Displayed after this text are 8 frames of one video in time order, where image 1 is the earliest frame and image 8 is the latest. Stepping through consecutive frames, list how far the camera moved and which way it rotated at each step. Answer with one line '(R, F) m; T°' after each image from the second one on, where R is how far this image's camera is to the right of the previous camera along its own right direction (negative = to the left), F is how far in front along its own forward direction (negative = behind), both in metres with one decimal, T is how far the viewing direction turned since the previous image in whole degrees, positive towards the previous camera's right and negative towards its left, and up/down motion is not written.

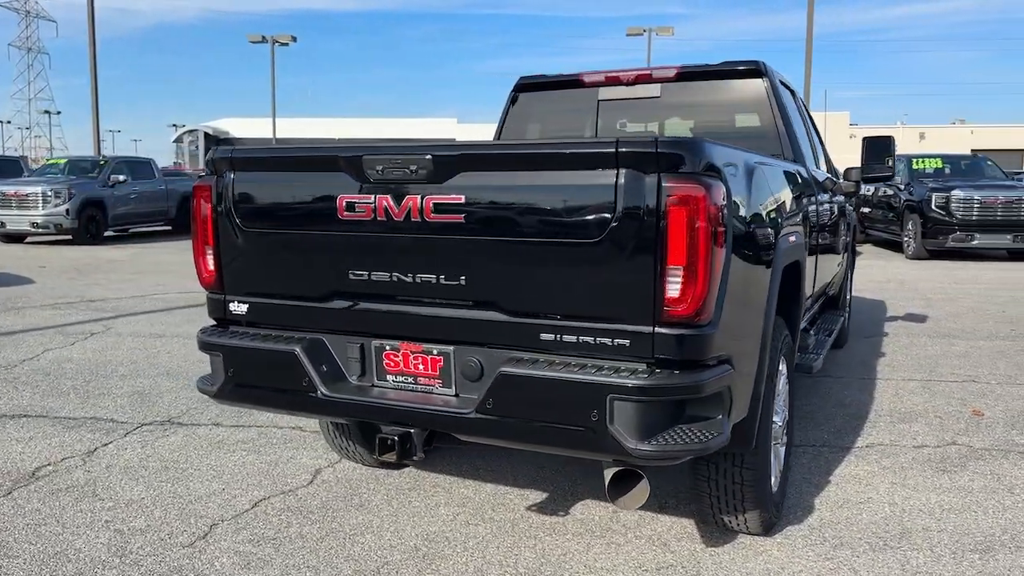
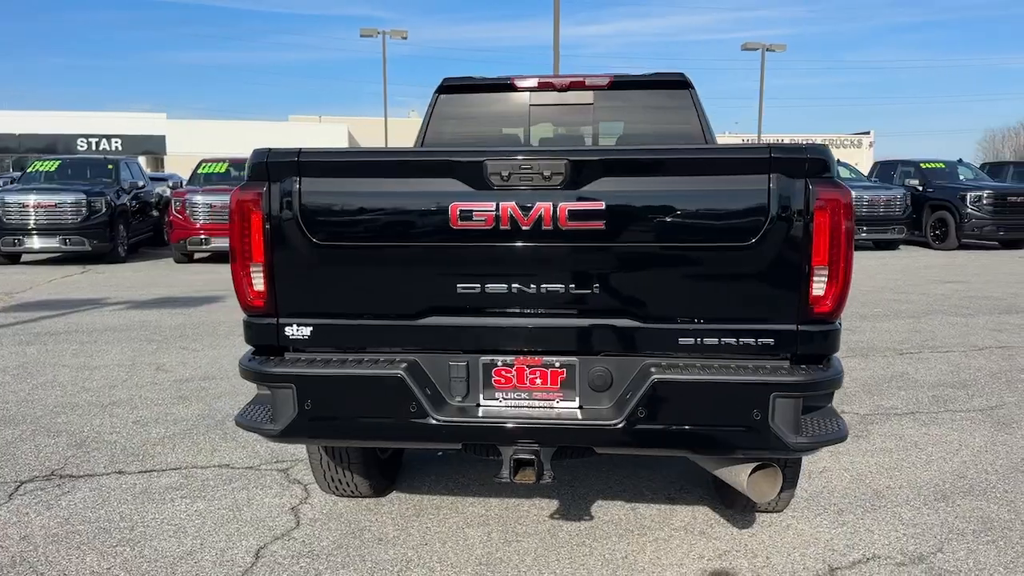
(-1.3, +0.3) m; +19°
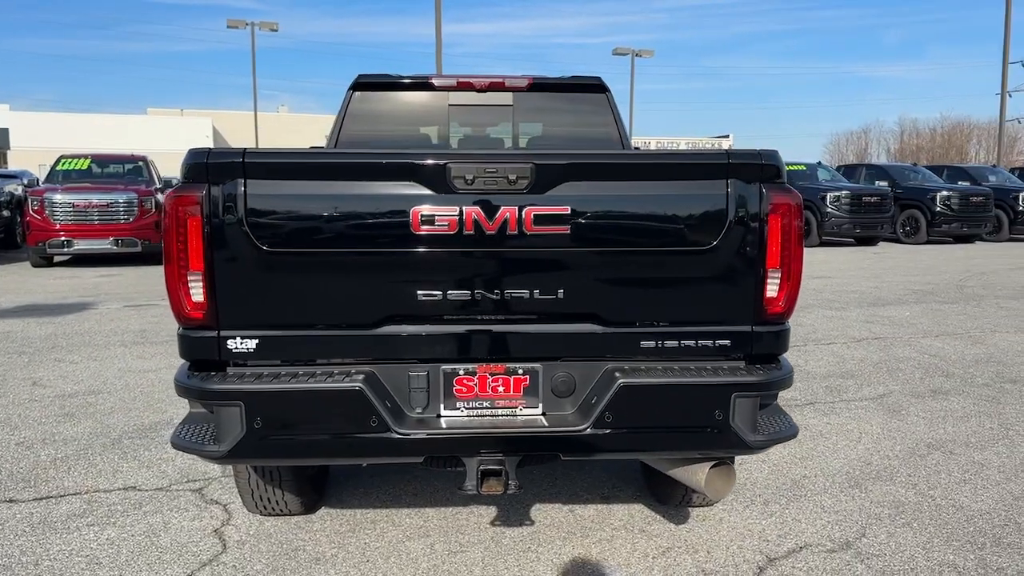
(-0.3, +0.1) m; +9°
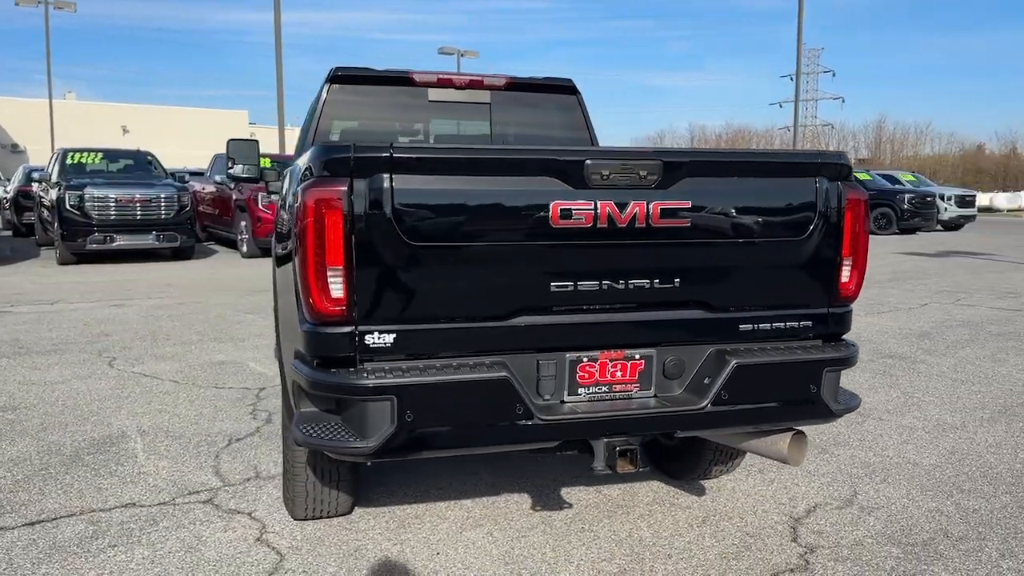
(-1.0, 0.0) m; +13°
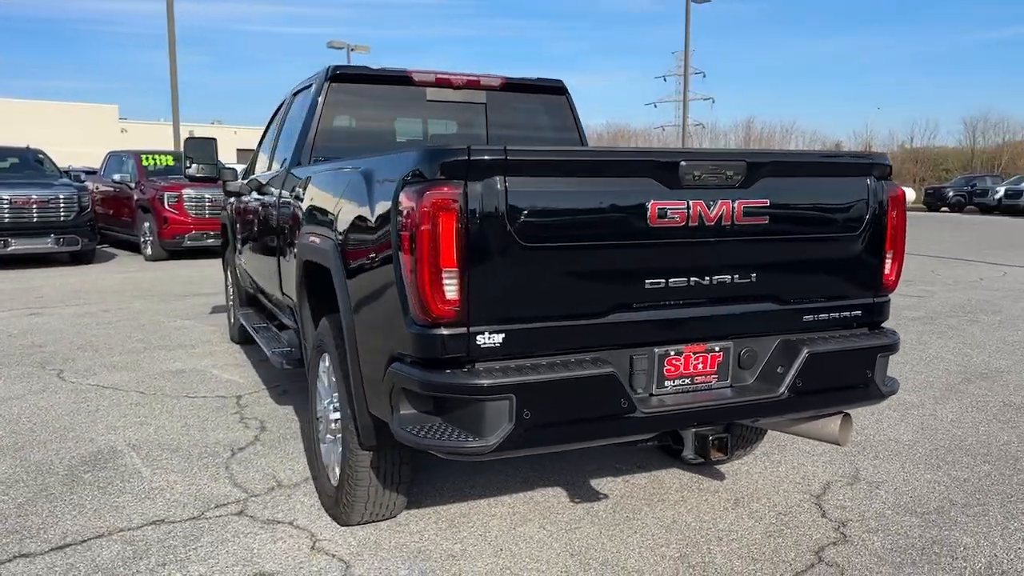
(-0.7, 0.0) m; +8°
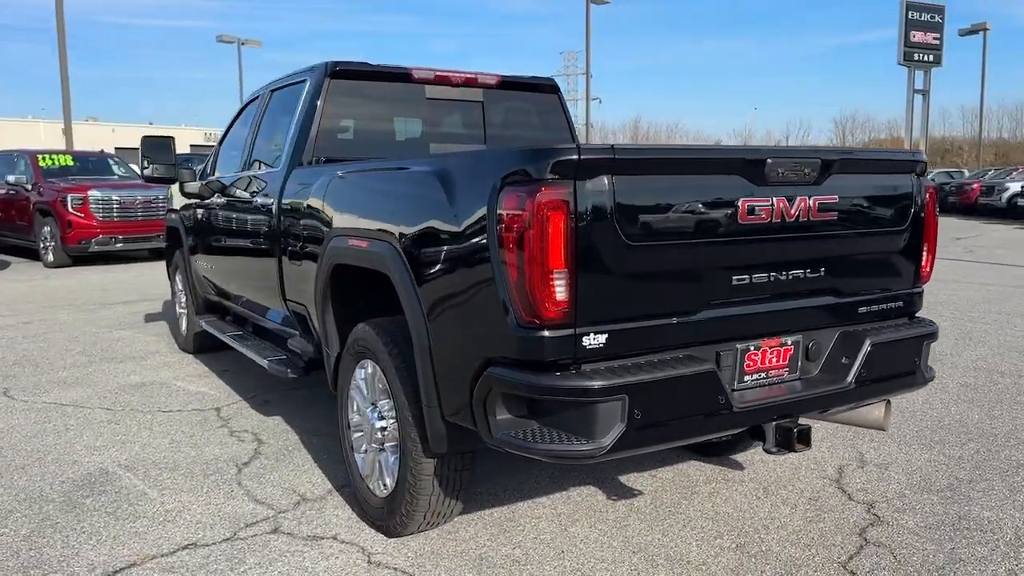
(-0.7, +0.1) m; +7°
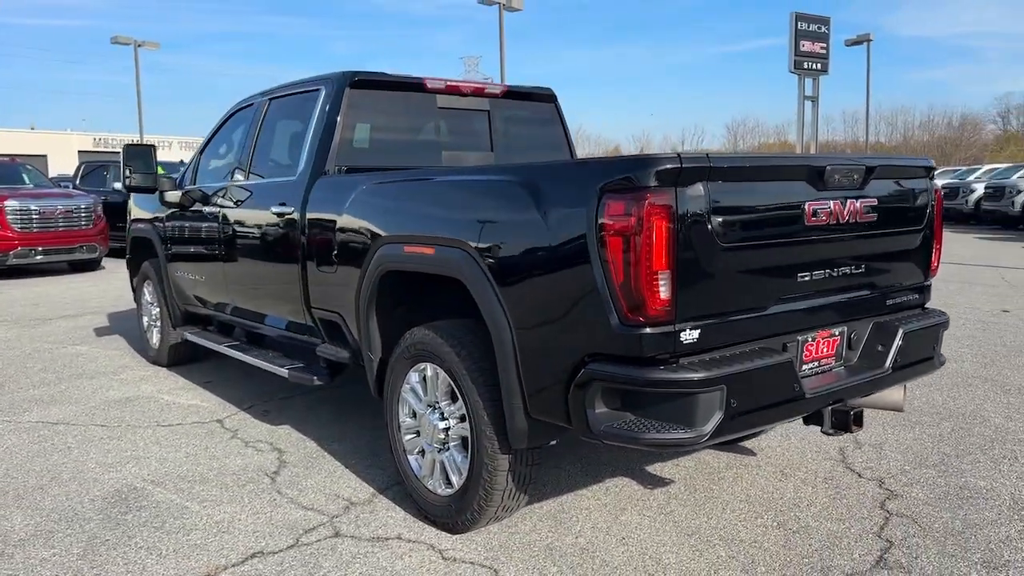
(-0.7, -0.1) m; +7°
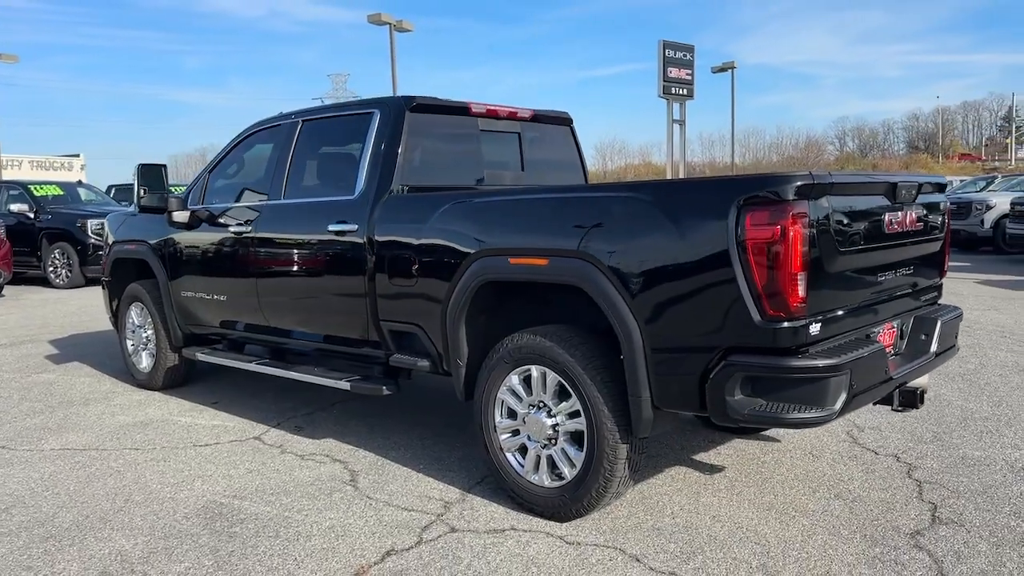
(-1.1, -0.2) m; +9°
